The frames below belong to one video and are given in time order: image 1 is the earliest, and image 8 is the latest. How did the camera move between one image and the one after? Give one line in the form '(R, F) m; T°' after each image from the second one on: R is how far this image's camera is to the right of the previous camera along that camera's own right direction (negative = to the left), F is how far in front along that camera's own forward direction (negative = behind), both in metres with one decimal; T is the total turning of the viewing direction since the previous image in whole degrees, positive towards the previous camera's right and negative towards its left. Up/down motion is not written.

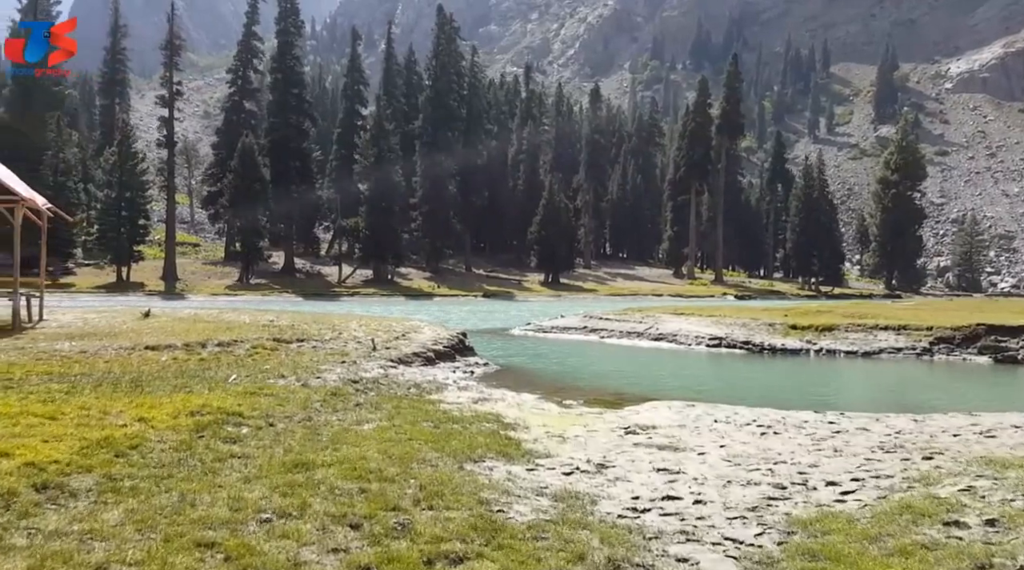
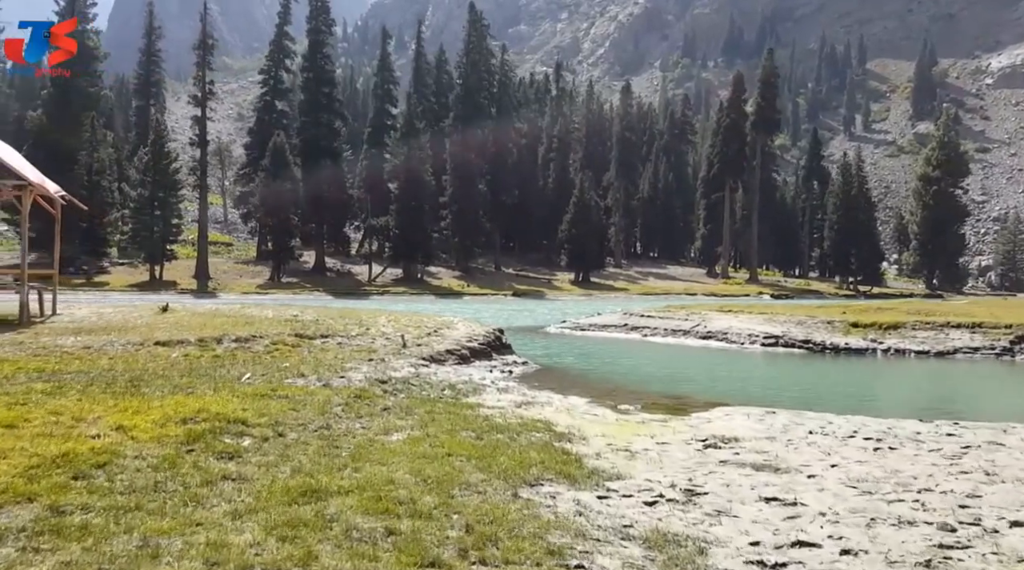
(-0.1, +1.0) m; -2°
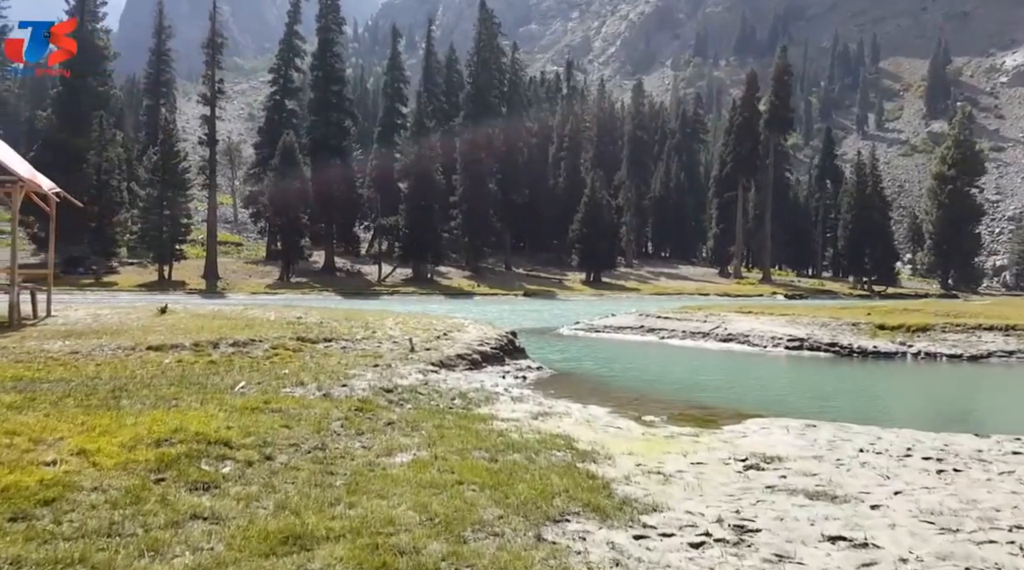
(0.0, +0.5) m; -1°
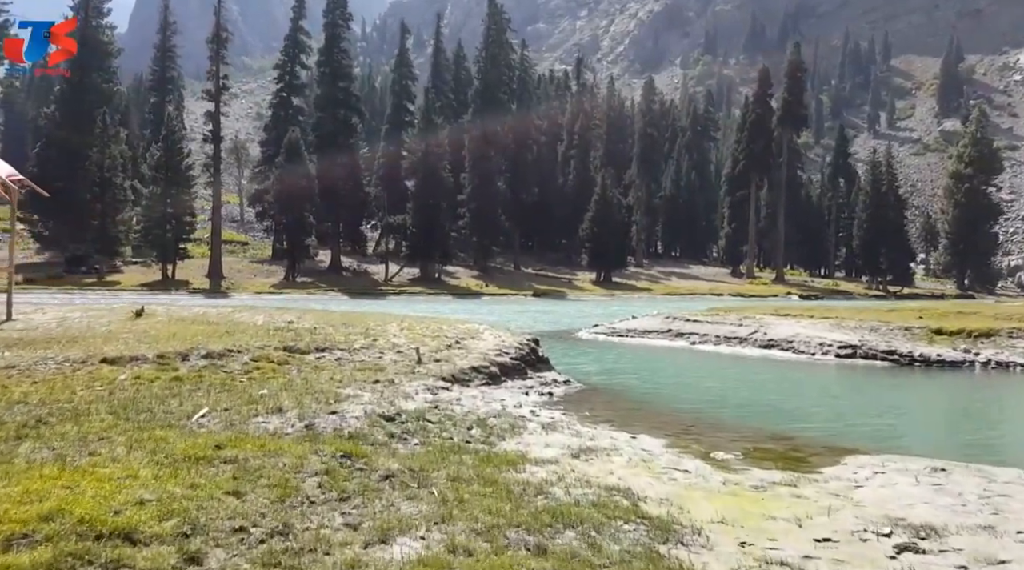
(-0.1, +1.4) m; 0°
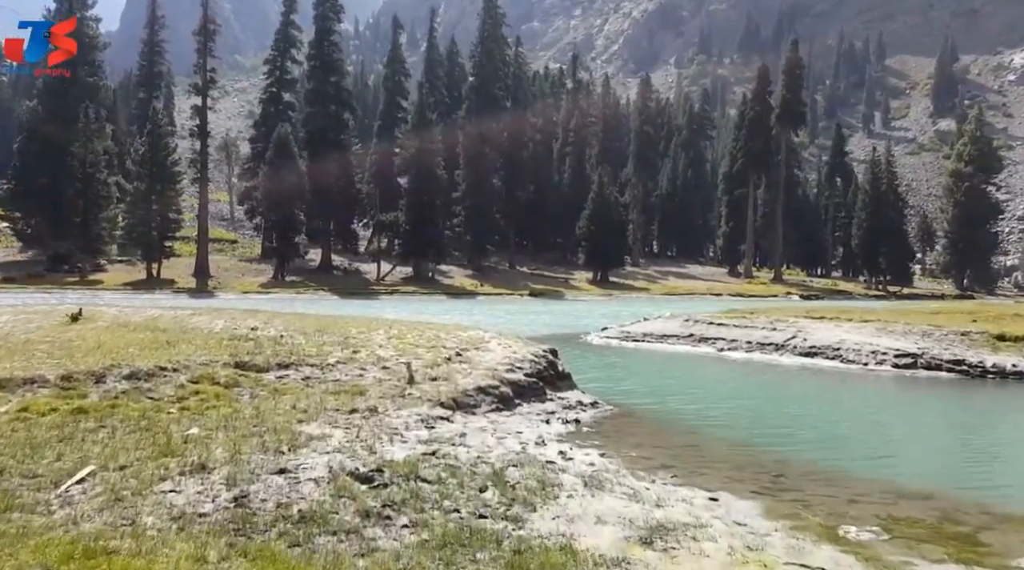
(-0.2, +1.8) m; 0°
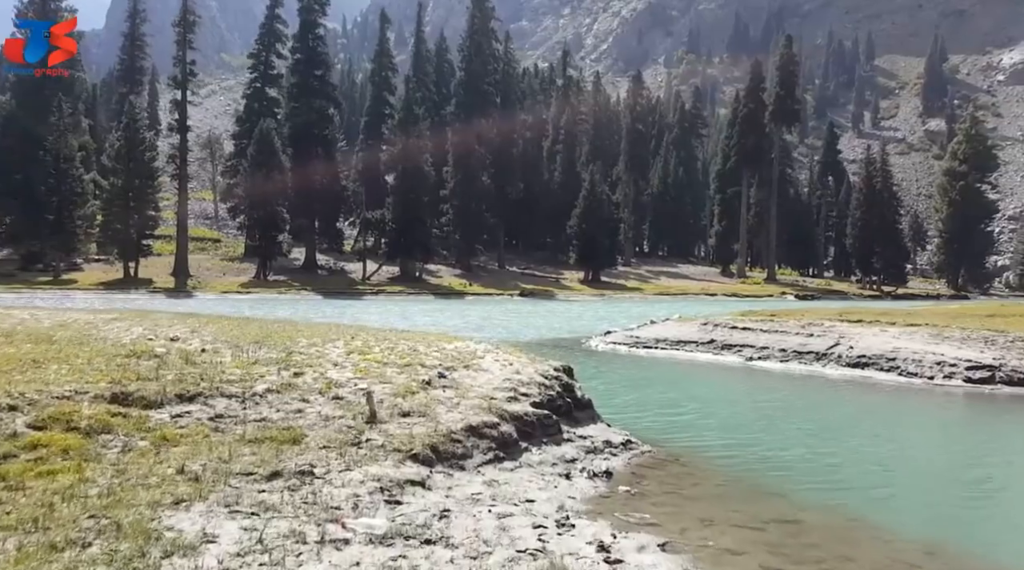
(-0.1, +1.9) m; +1°
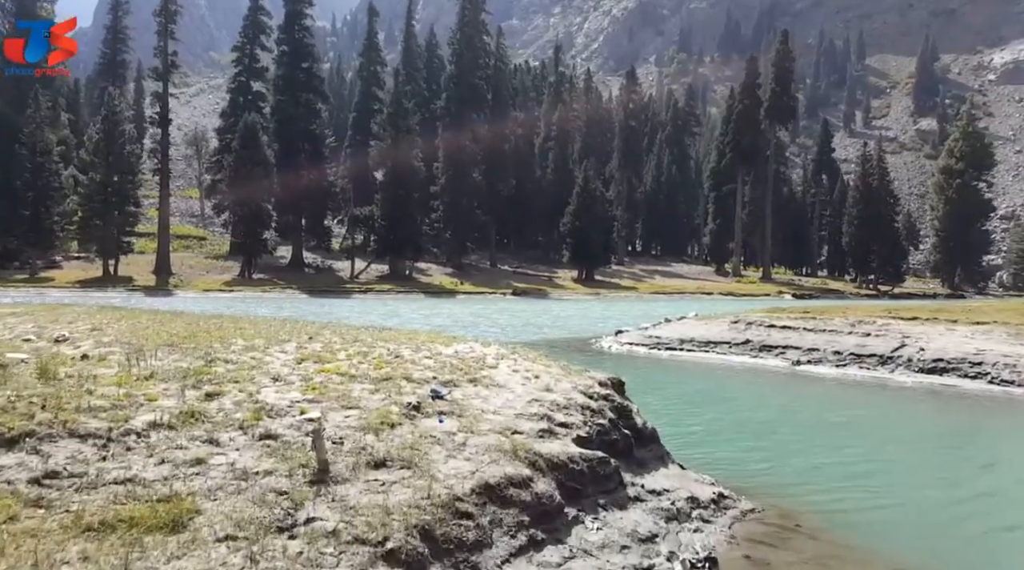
(-0.1, +1.8) m; +1°
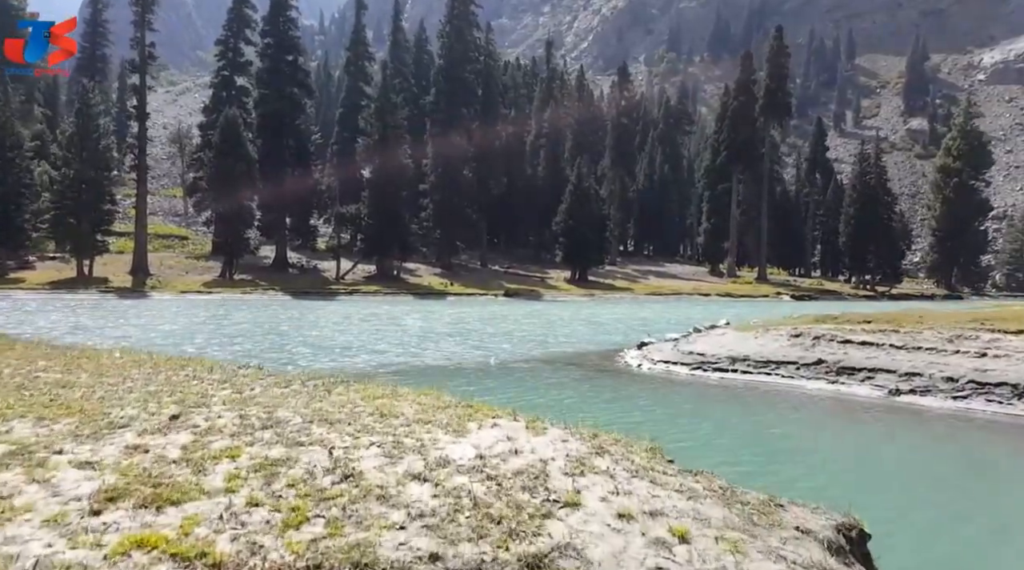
(-0.2, +2.3) m; +1°
